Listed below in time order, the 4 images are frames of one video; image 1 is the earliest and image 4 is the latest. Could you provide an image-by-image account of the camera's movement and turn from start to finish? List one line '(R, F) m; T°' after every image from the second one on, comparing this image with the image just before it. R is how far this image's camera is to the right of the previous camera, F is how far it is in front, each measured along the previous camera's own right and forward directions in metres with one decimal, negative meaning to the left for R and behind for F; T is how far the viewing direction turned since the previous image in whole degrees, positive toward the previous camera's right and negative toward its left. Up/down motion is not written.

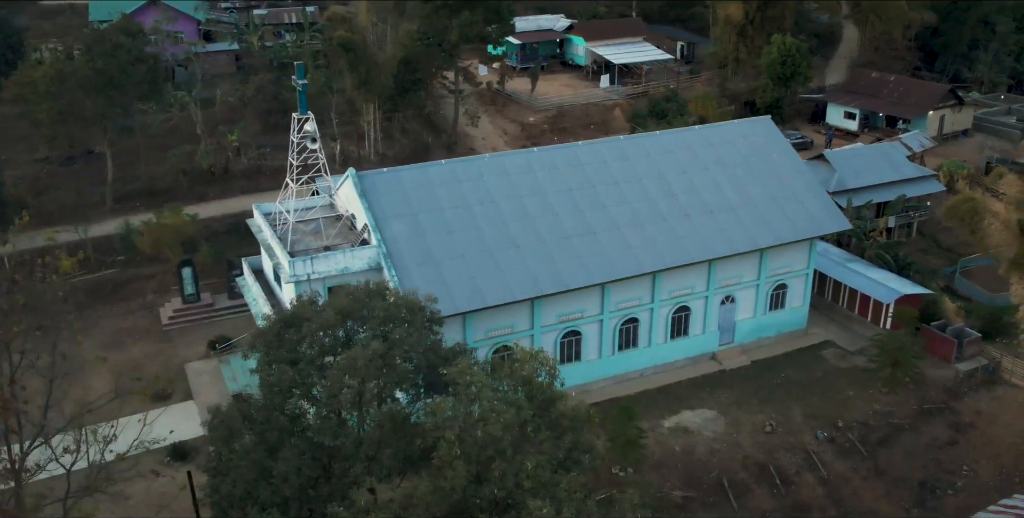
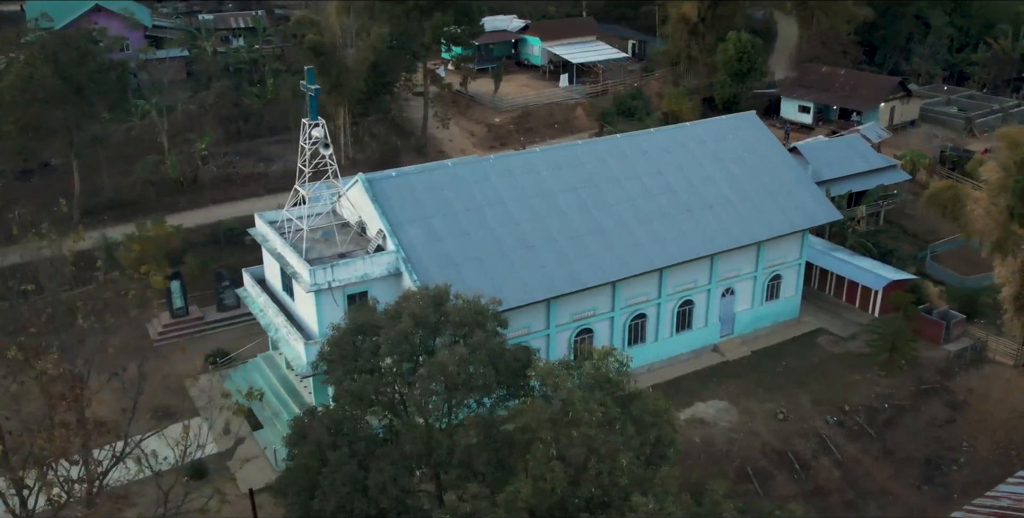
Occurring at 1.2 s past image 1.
(-2.3, +0.1) m; +5°
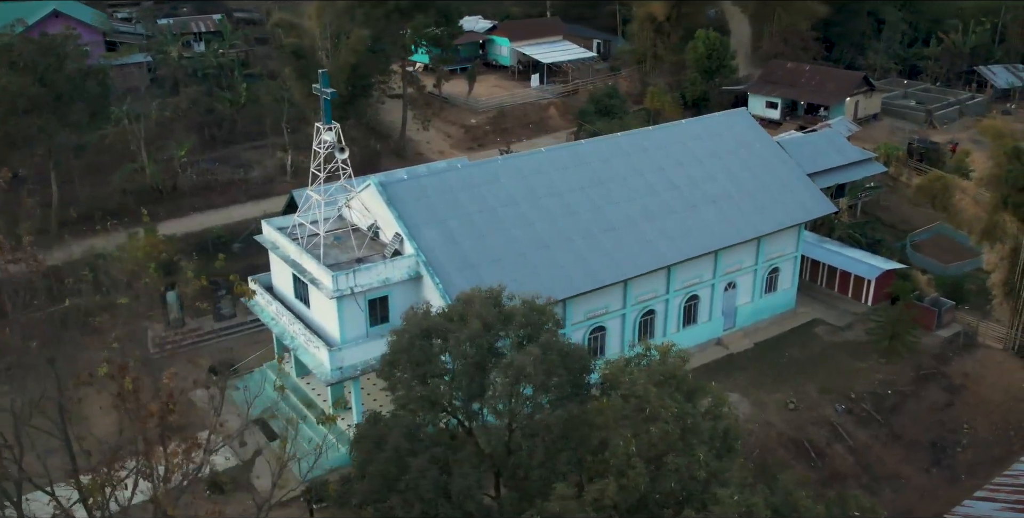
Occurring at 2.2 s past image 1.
(-1.9, 0.0) m; +4°
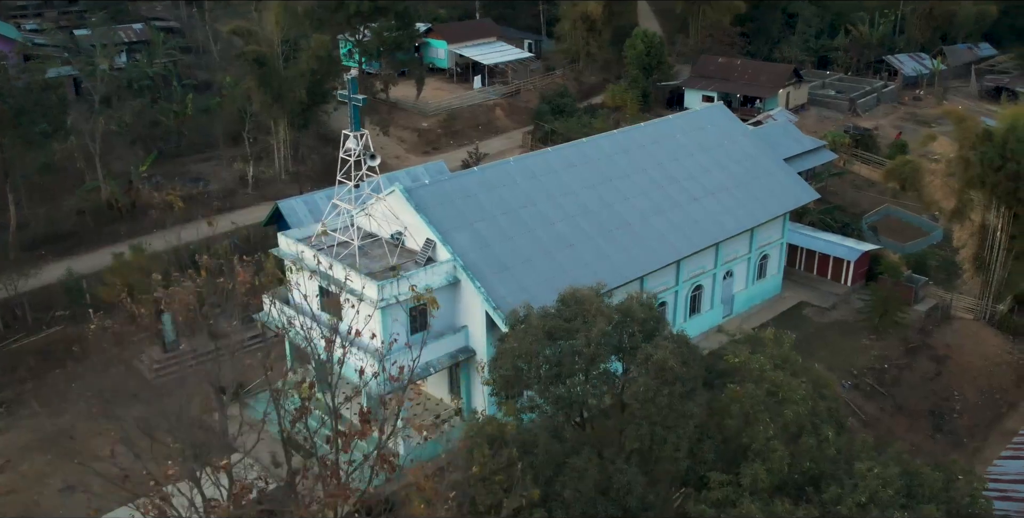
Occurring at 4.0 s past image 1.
(-3.5, +0.2) m; +7°
